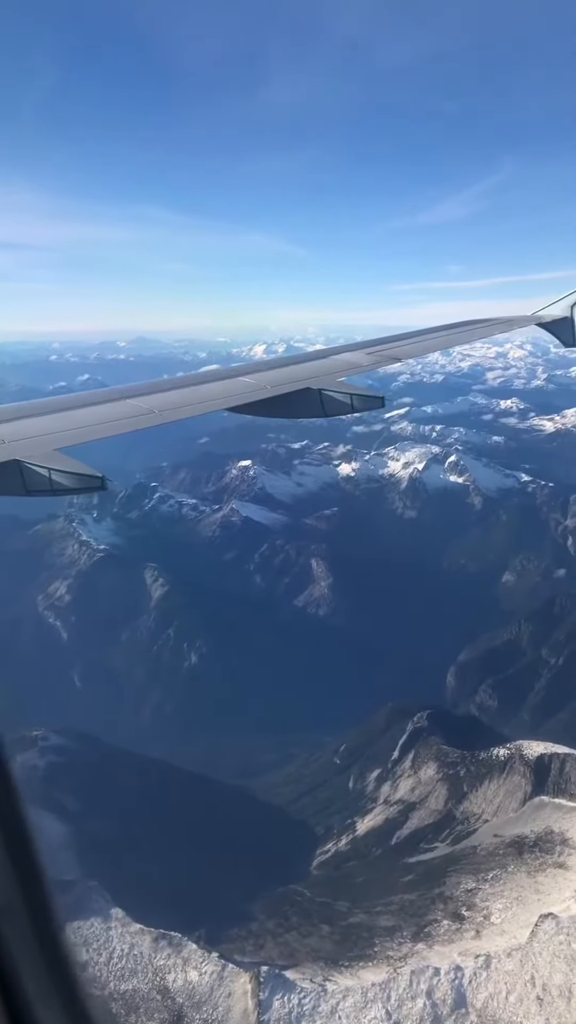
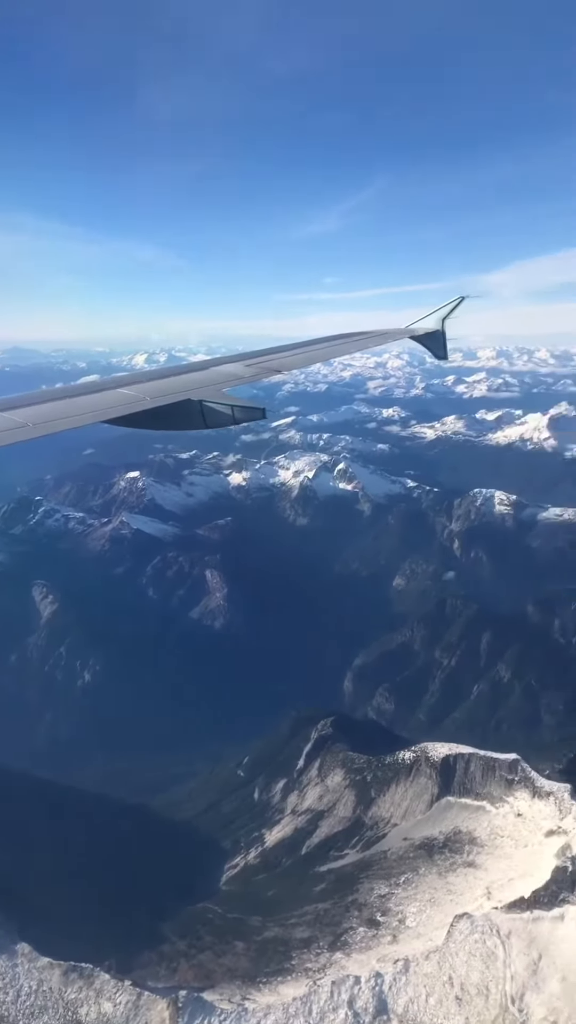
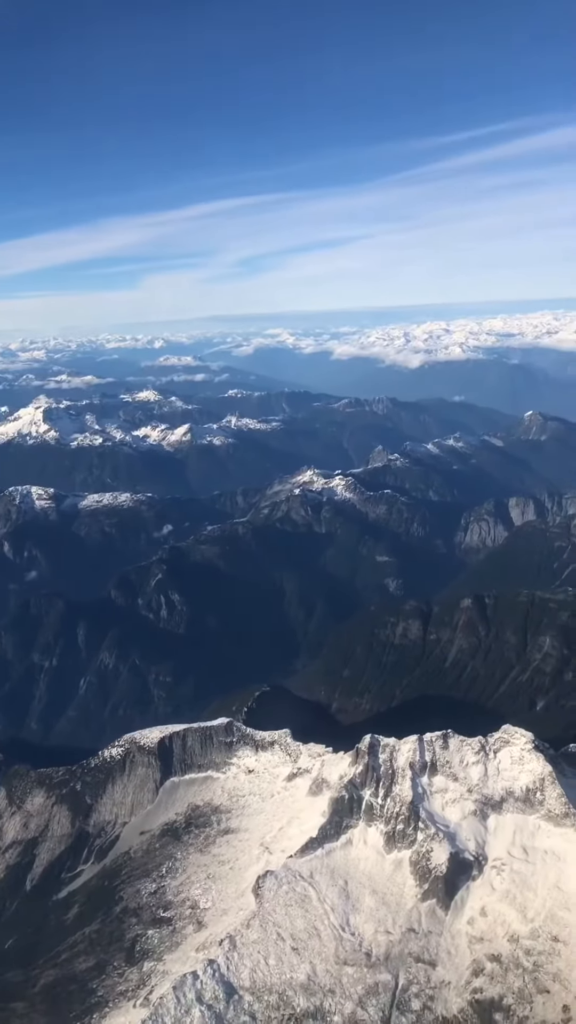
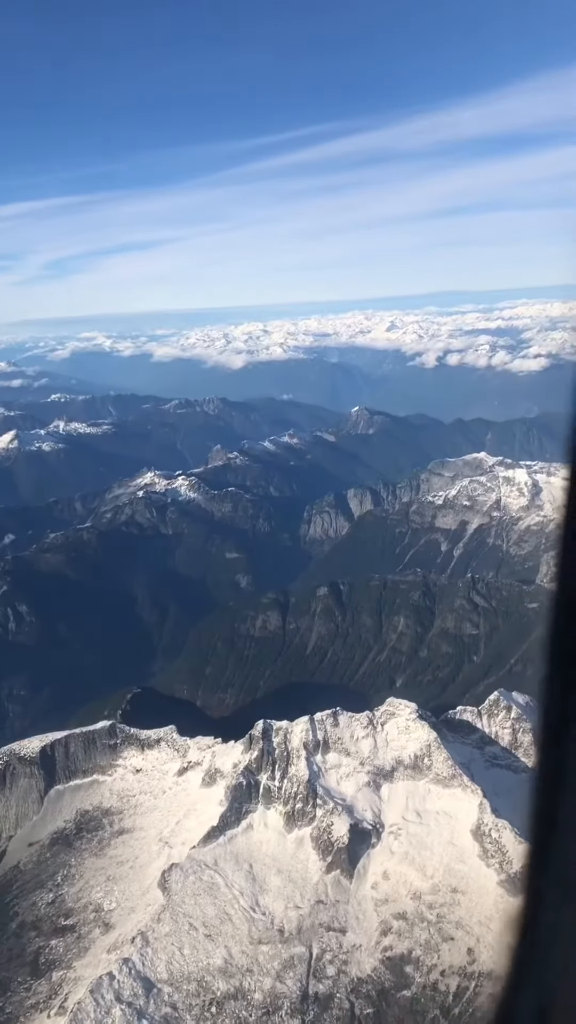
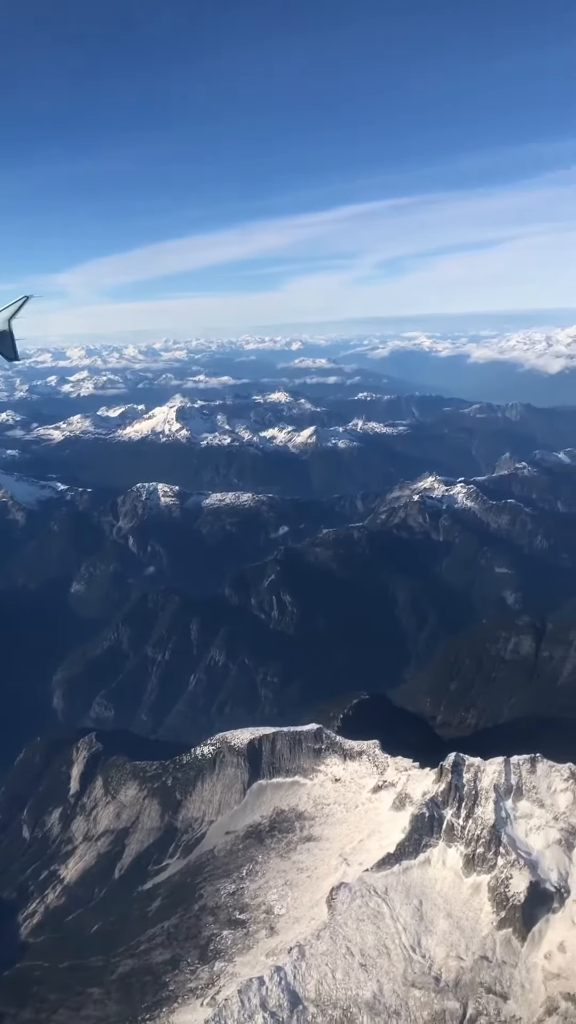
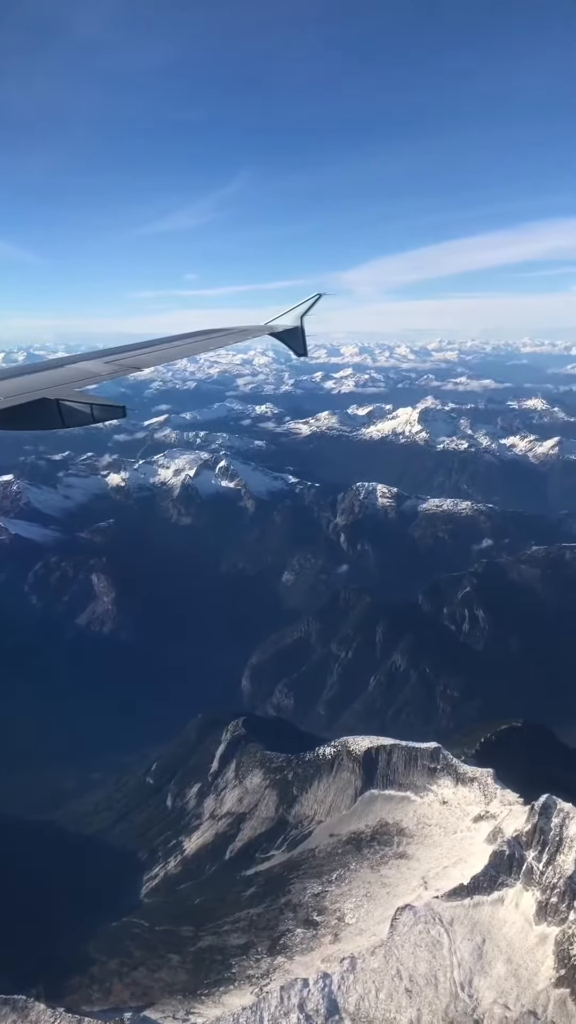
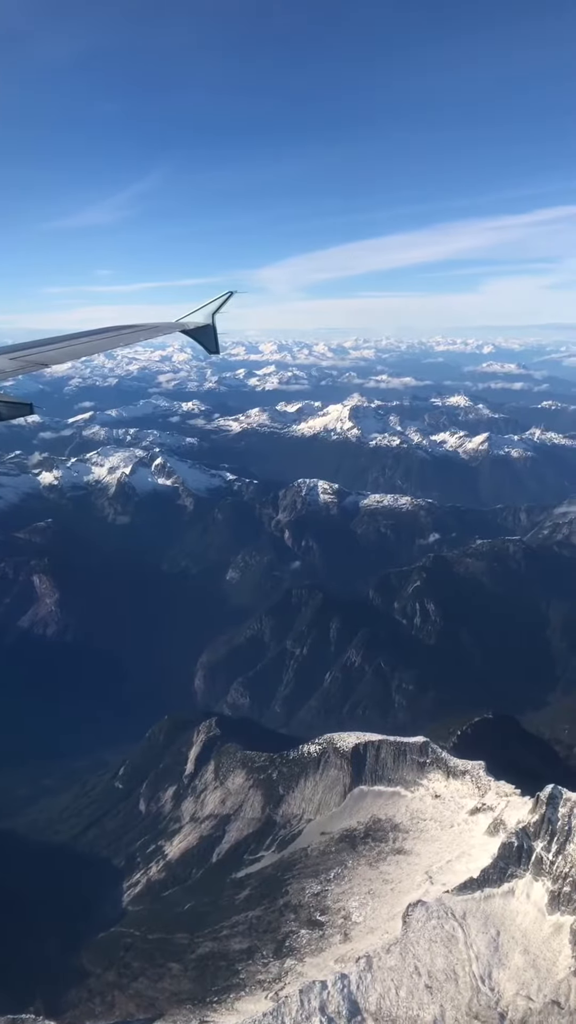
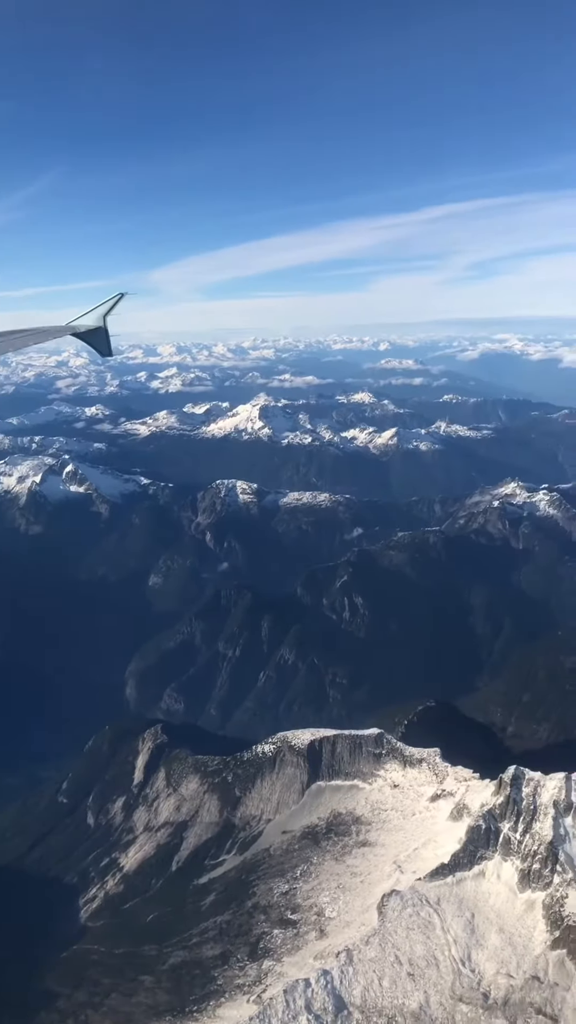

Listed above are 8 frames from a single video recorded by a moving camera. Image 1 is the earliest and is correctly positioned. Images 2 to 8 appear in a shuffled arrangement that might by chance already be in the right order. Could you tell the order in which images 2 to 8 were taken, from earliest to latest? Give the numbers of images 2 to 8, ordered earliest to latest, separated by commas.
2, 6, 7, 8, 5, 3, 4
